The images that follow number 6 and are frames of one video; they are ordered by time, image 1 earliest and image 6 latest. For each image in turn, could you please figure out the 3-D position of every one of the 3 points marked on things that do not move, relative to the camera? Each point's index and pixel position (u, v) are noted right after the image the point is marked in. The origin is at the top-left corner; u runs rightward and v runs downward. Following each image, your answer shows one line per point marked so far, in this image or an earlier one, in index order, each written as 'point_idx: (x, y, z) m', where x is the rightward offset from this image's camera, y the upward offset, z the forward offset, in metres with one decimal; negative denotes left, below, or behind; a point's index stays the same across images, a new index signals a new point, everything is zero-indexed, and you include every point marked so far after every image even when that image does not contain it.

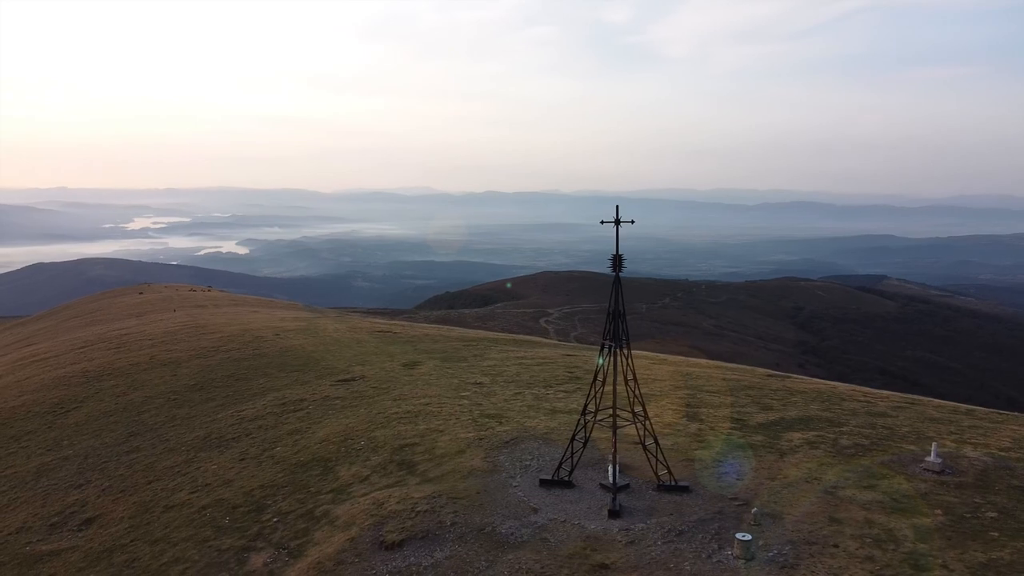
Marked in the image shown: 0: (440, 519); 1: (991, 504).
0: (-1.4, -4.6, +16.0) m
1: (+10.2, -4.6, +17.2) m
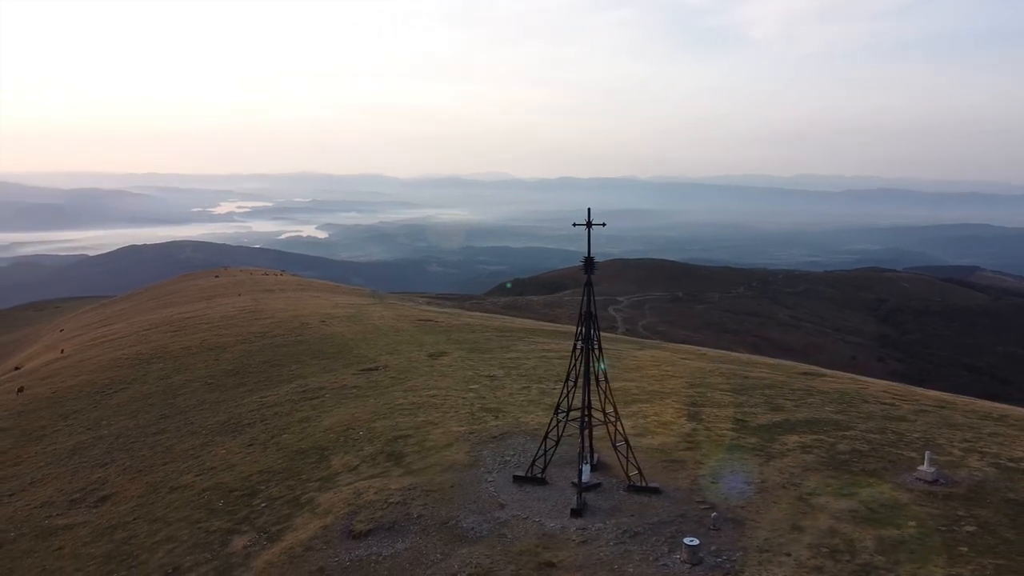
0: (-2.1, -4.6, +16.6) m
1: (+9.5, -4.7, +16.7) m
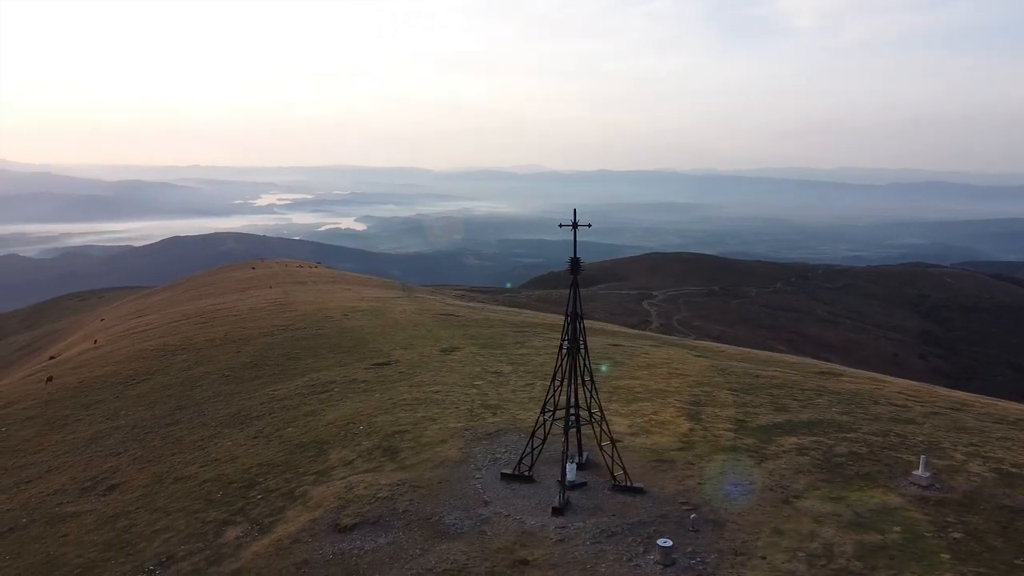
0: (-2.5, -4.6, +16.9) m
1: (+9.2, -4.8, +16.5) m
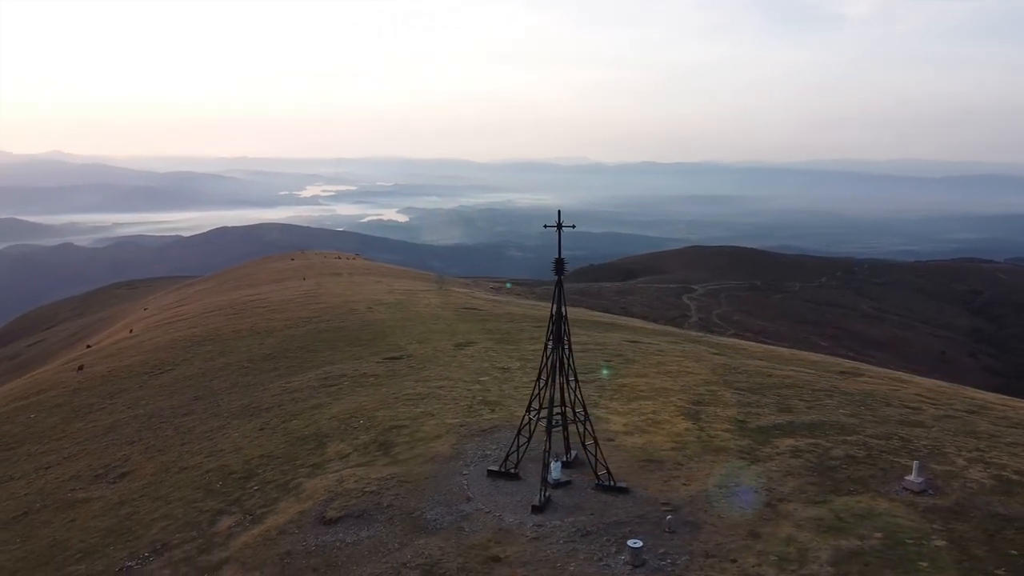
0: (-2.8, -4.5, +17.3) m
1: (+8.8, -4.9, +16.3) m
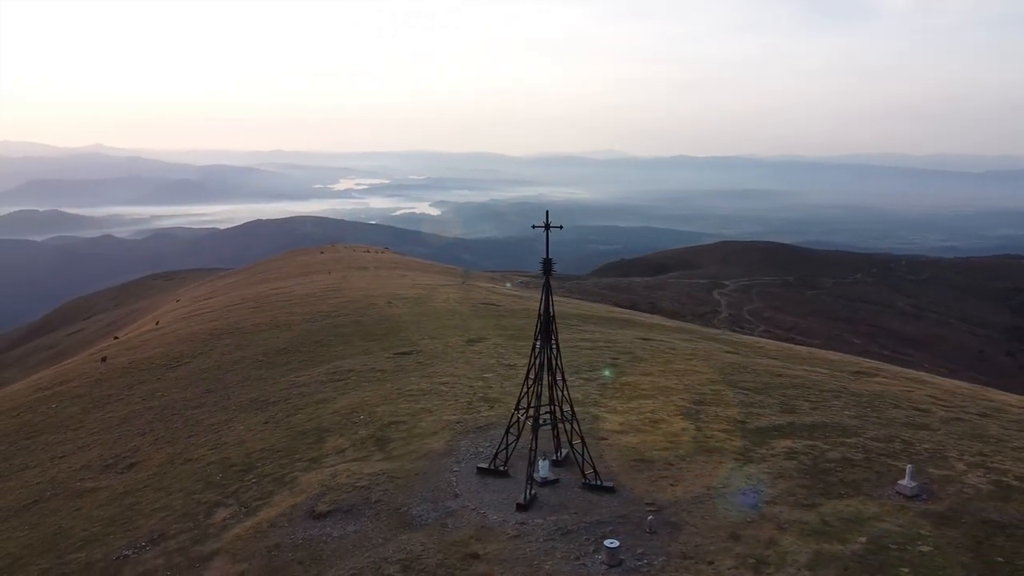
0: (-3.1, -4.5, +17.6) m
1: (+8.5, -5.0, +16.1) m
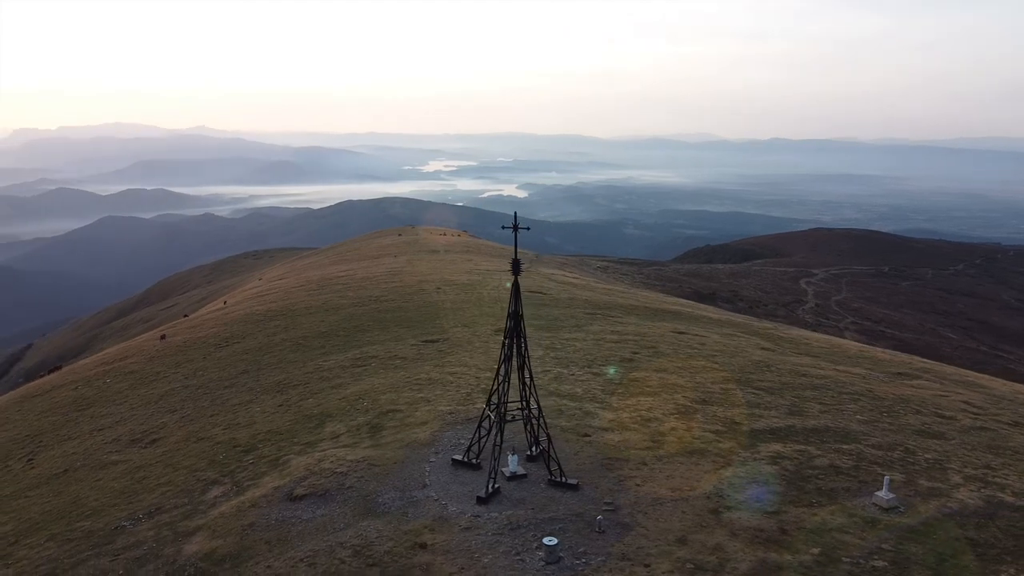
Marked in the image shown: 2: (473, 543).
0: (-3.8, -4.4, +18.5) m
1: (+7.5, -5.2, +15.8) m
2: (-0.7, -4.9, +15.5) m
